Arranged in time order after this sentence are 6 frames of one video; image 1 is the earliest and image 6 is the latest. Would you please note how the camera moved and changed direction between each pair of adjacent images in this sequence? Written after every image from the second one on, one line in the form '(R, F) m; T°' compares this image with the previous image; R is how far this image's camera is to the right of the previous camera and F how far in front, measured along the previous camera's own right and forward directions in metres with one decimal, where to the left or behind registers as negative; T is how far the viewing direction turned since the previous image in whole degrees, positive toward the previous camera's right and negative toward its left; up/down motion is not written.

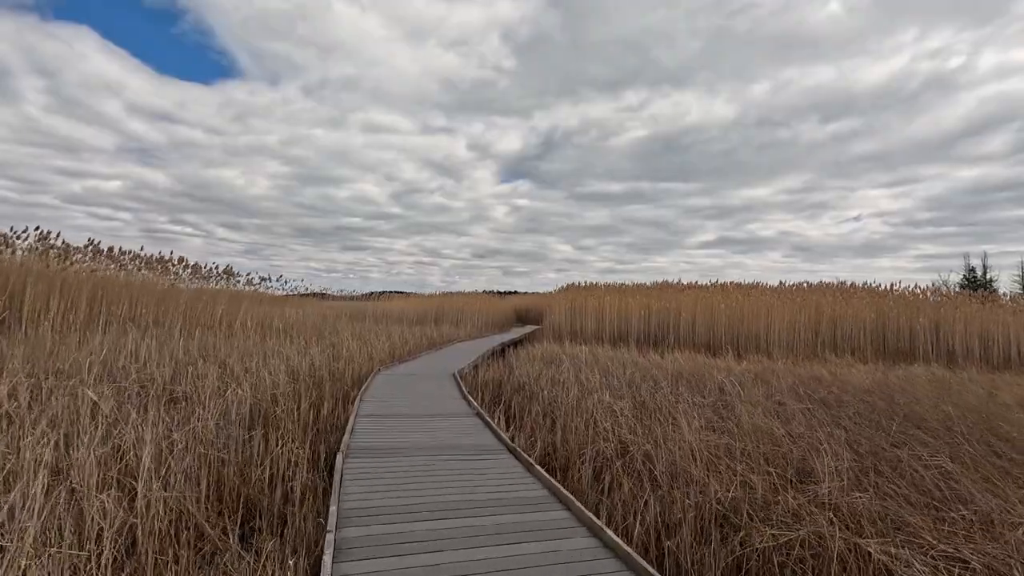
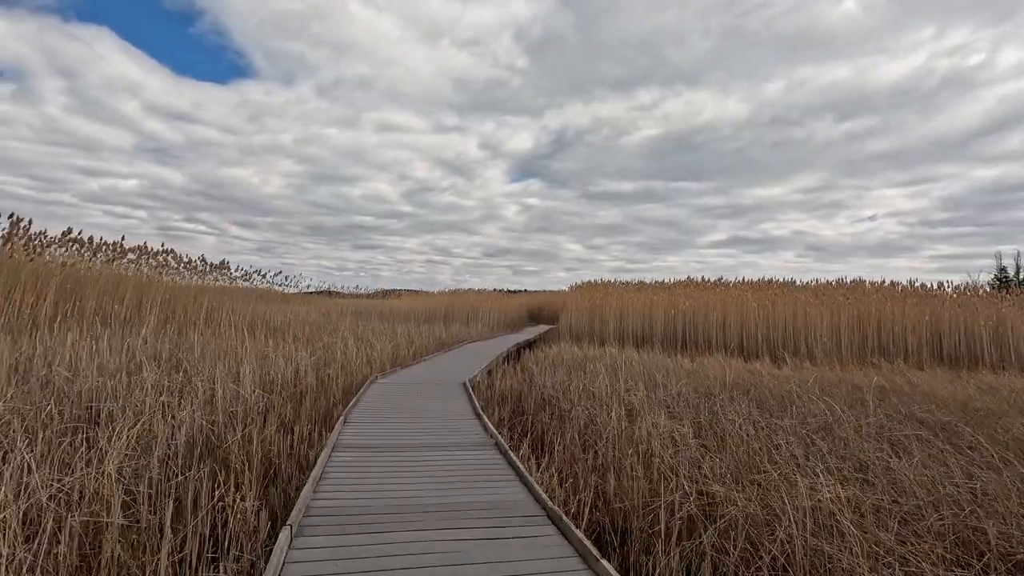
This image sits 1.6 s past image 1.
(-0.1, +0.9) m; -1°
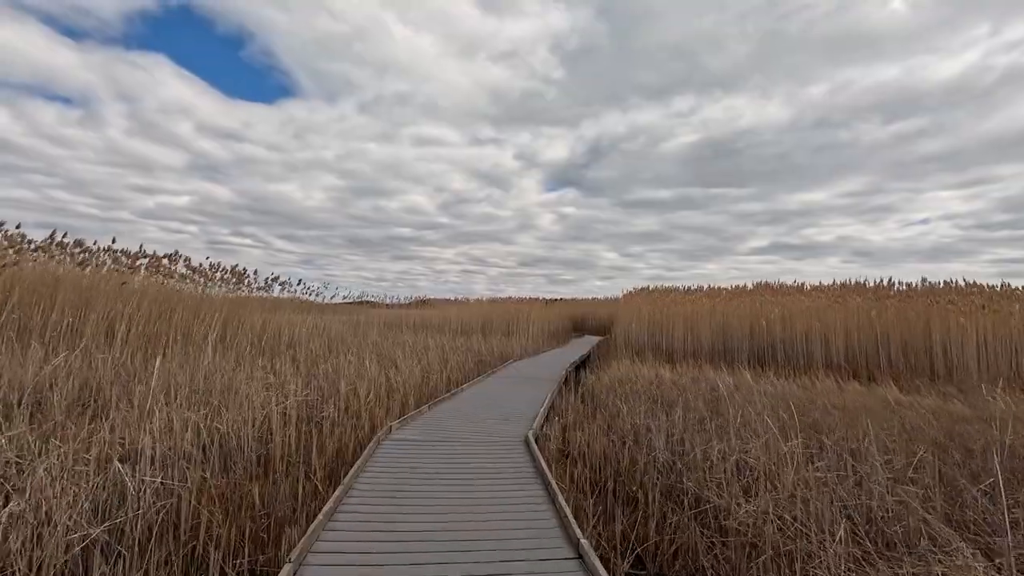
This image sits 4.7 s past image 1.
(-0.3, +1.7) m; -4°
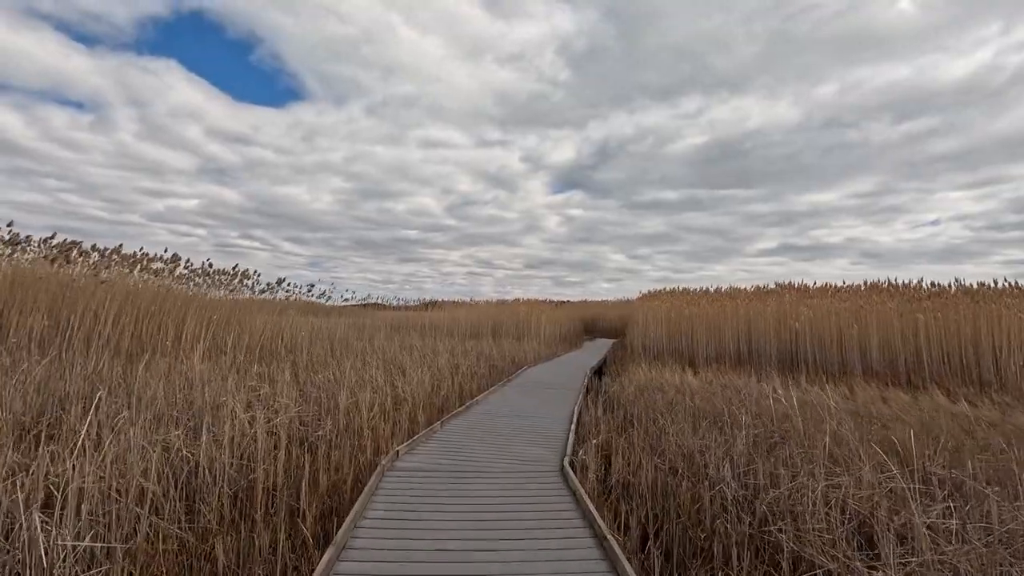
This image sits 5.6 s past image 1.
(-0.1, +0.5) m; -1°
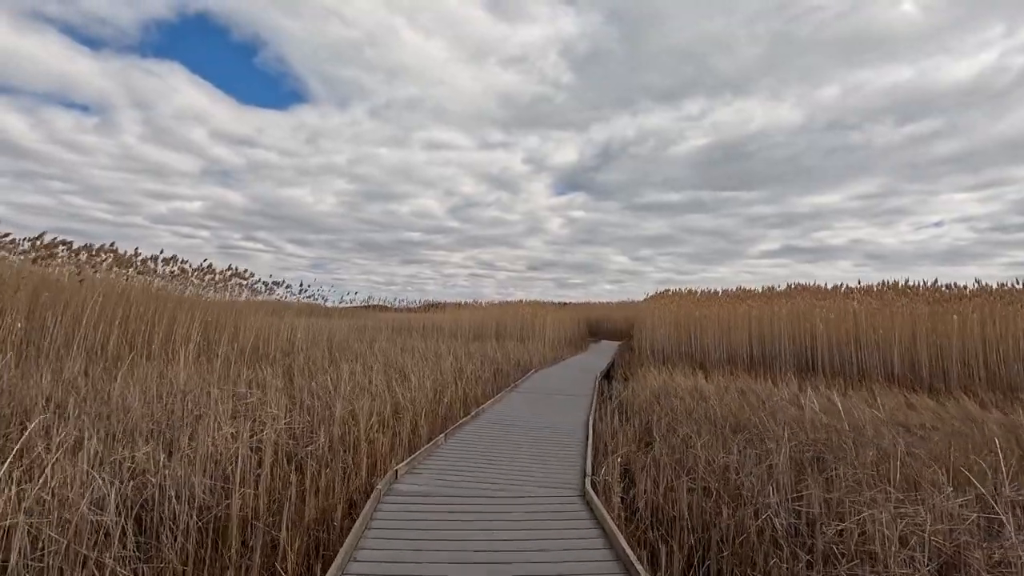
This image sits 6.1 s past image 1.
(0.0, +0.3) m; 0°
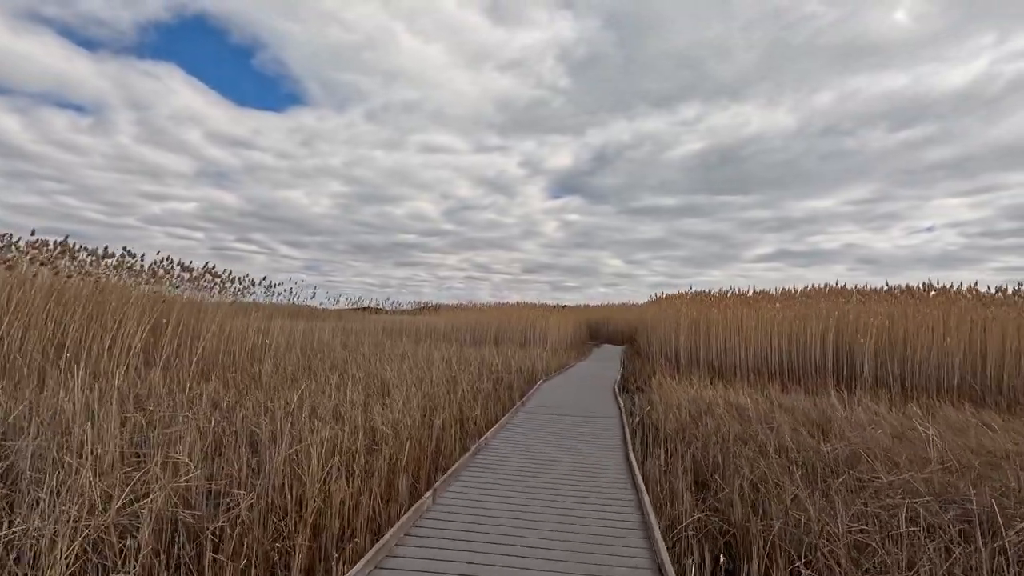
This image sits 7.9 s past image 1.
(-0.1, +1.0) m; +1°
